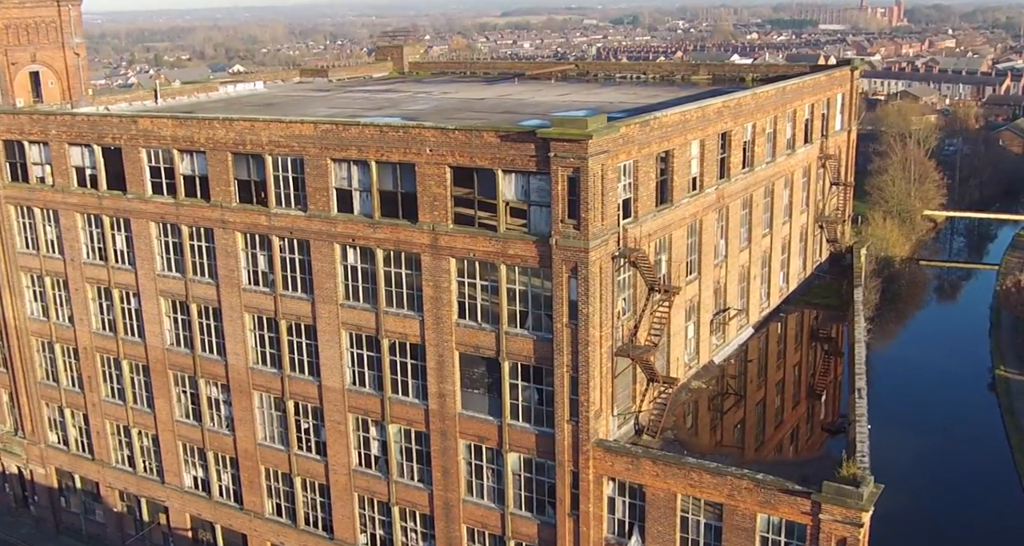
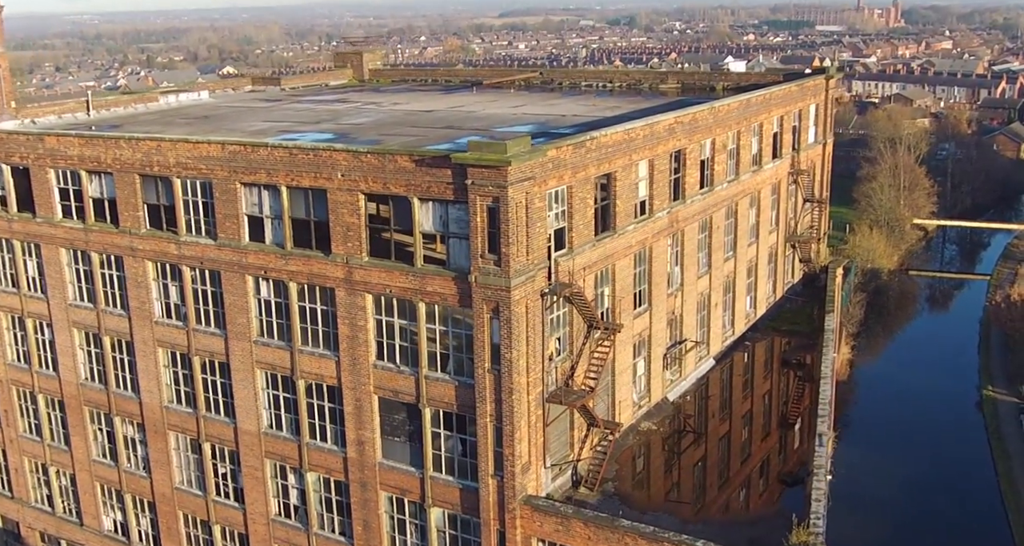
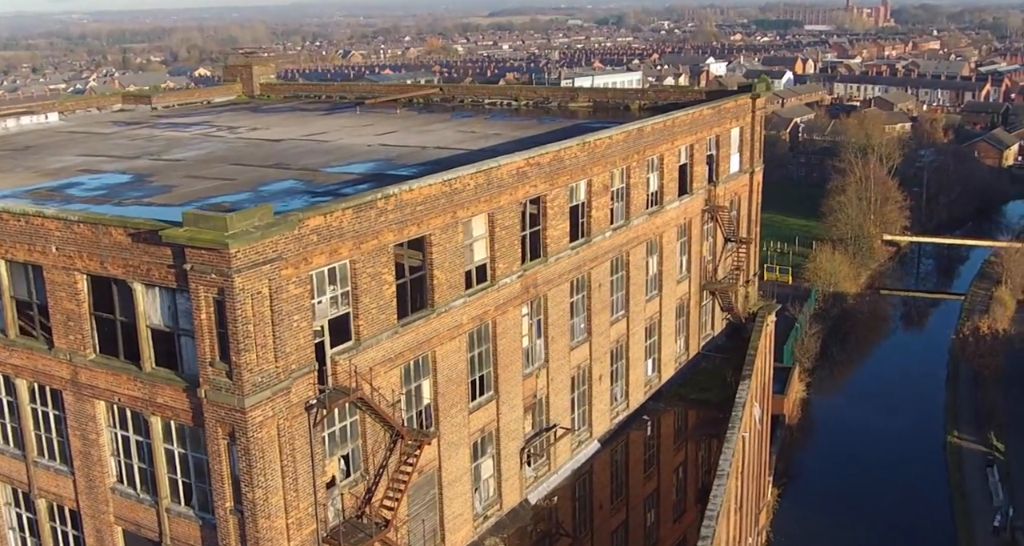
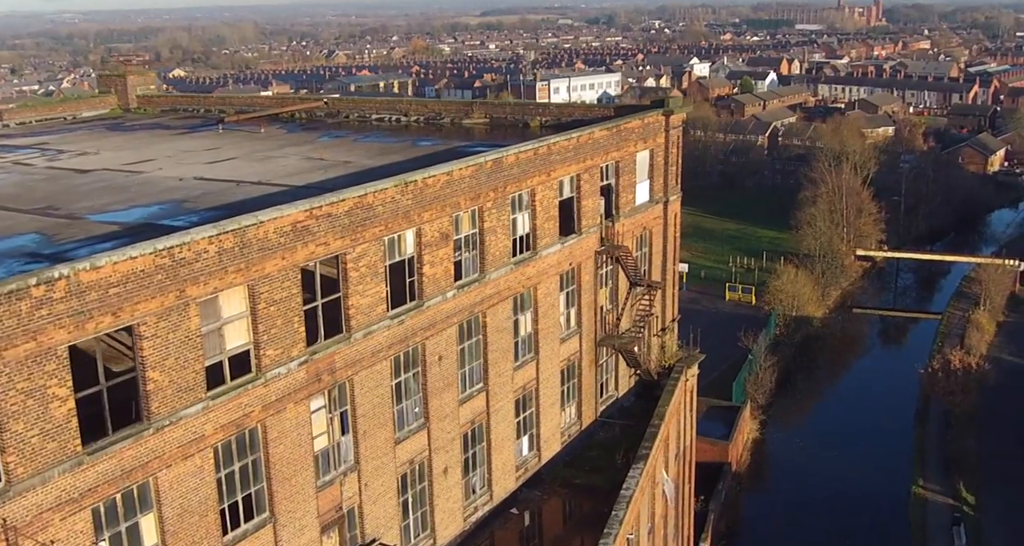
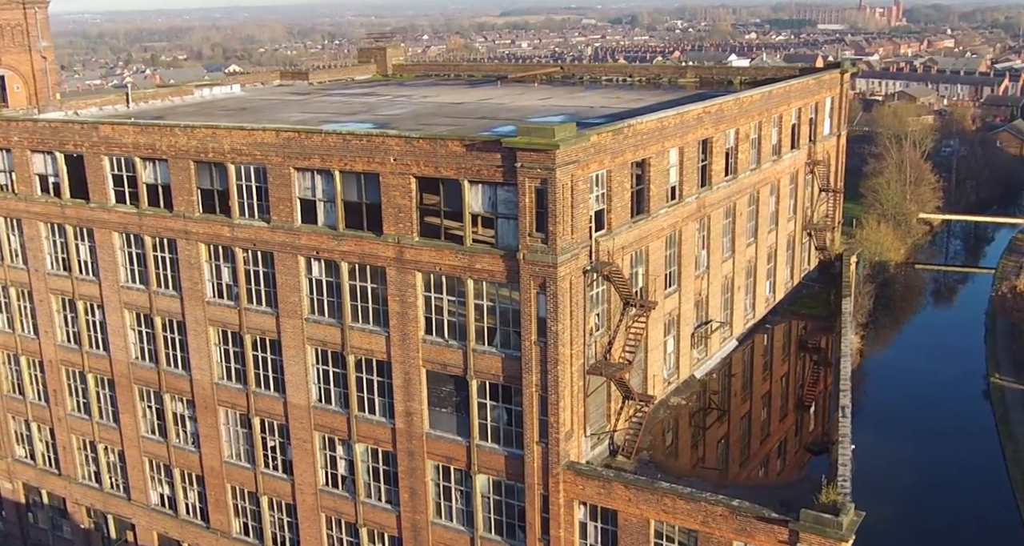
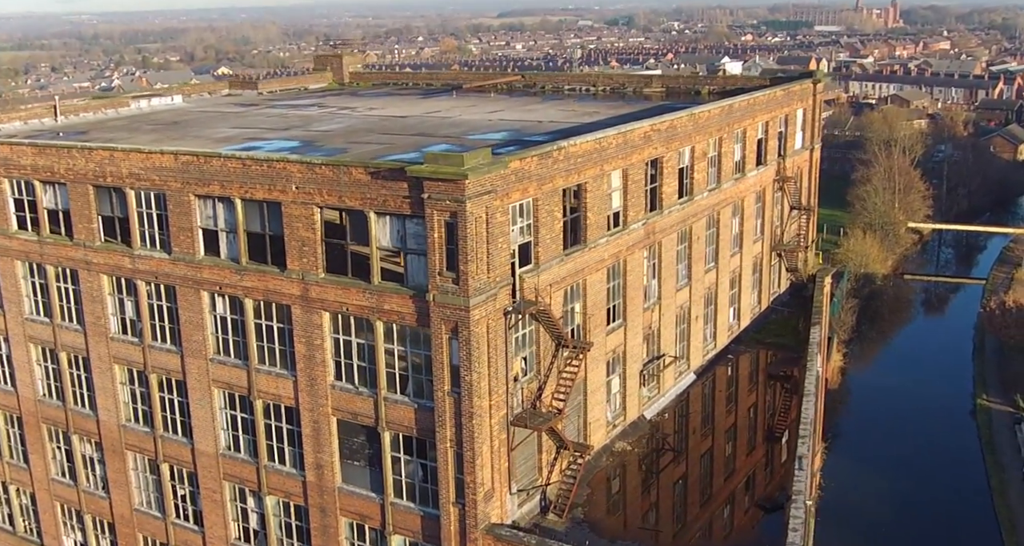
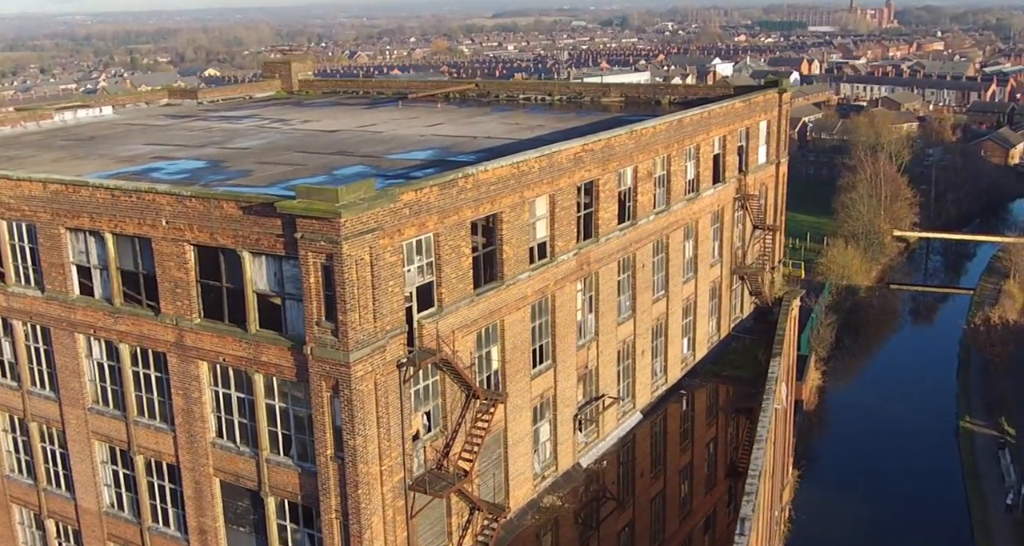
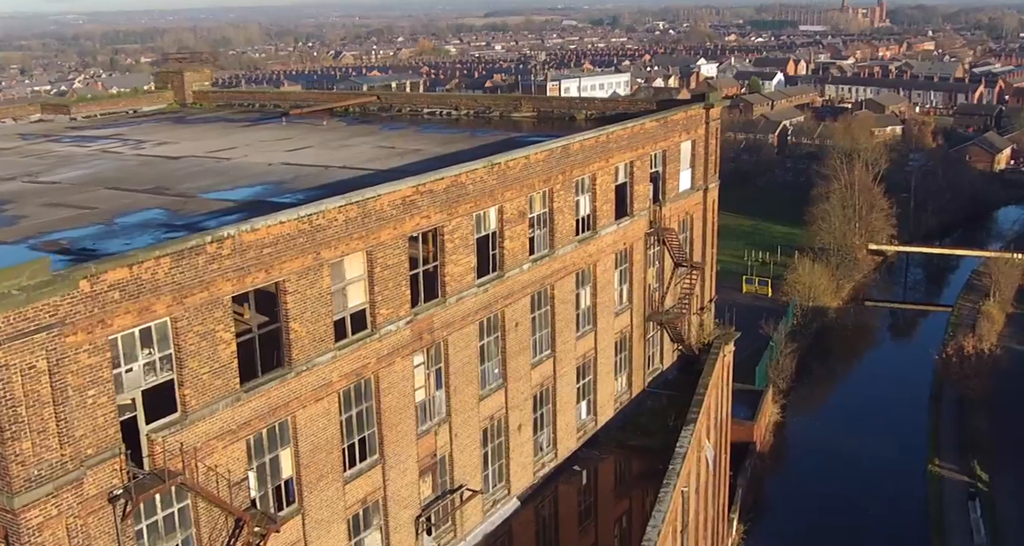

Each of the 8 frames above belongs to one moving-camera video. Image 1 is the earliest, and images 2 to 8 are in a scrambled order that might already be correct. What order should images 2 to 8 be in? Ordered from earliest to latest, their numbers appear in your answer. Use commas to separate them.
5, 2, 6, 7, 3, 8, 4
